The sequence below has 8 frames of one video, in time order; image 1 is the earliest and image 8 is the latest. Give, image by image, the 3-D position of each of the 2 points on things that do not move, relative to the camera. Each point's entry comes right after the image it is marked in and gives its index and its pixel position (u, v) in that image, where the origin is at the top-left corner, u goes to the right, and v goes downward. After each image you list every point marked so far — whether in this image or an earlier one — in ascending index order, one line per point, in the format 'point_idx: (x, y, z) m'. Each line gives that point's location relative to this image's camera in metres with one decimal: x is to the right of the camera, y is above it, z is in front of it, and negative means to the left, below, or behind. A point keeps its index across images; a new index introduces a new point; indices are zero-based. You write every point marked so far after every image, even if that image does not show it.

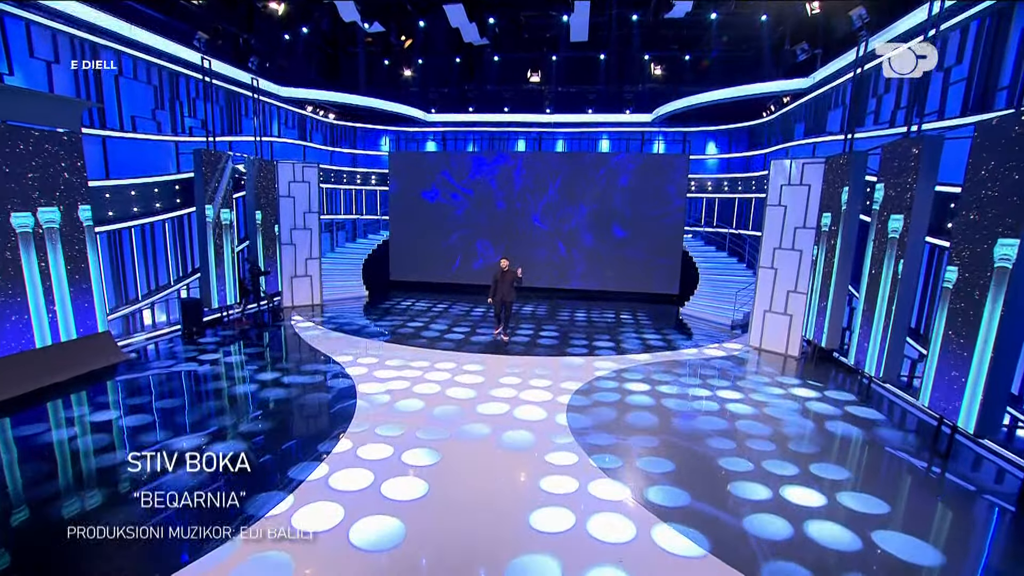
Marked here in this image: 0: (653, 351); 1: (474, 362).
0: (+2.2, -0.9, +8.0) m
1: (-0.5, -1.0, +6.8) m
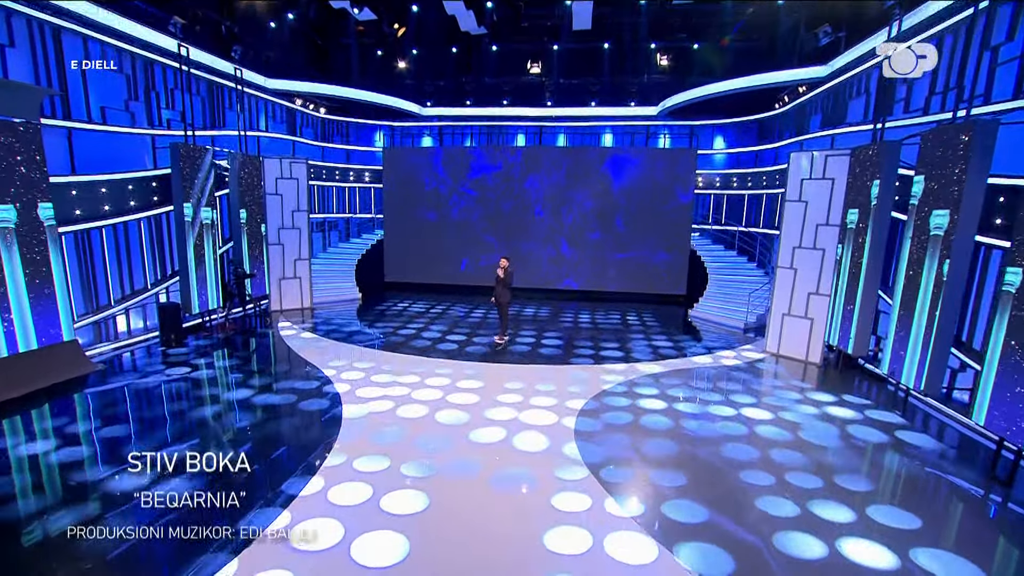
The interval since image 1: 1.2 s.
0: (+2.2, -1.0, +7.5) m
1: (-0.5, -1.1, +6.3) m
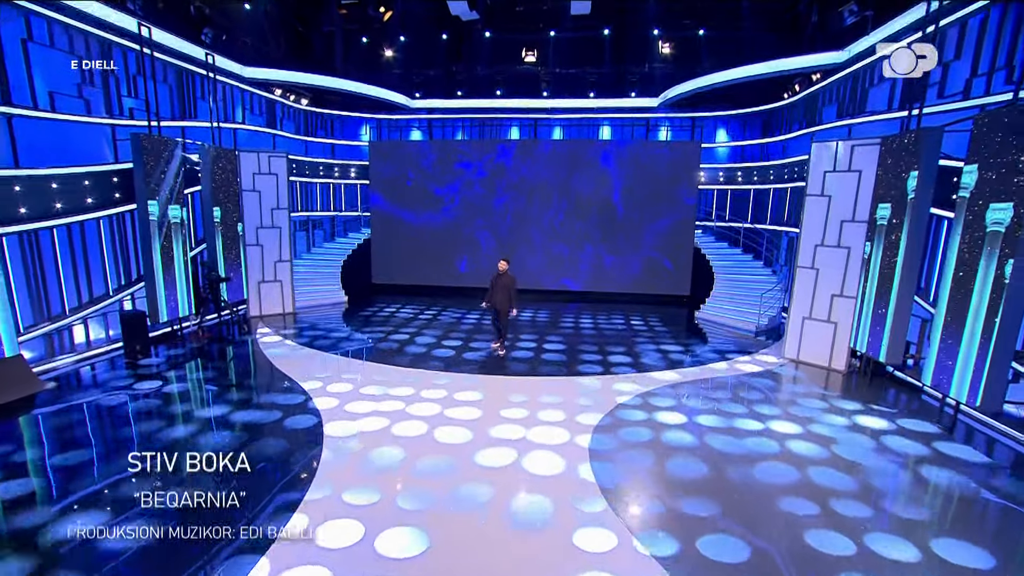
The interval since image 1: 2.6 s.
0: (+2.2, -1.0, +6.9) m
1: (-0.5, -1.1, +5.7) m
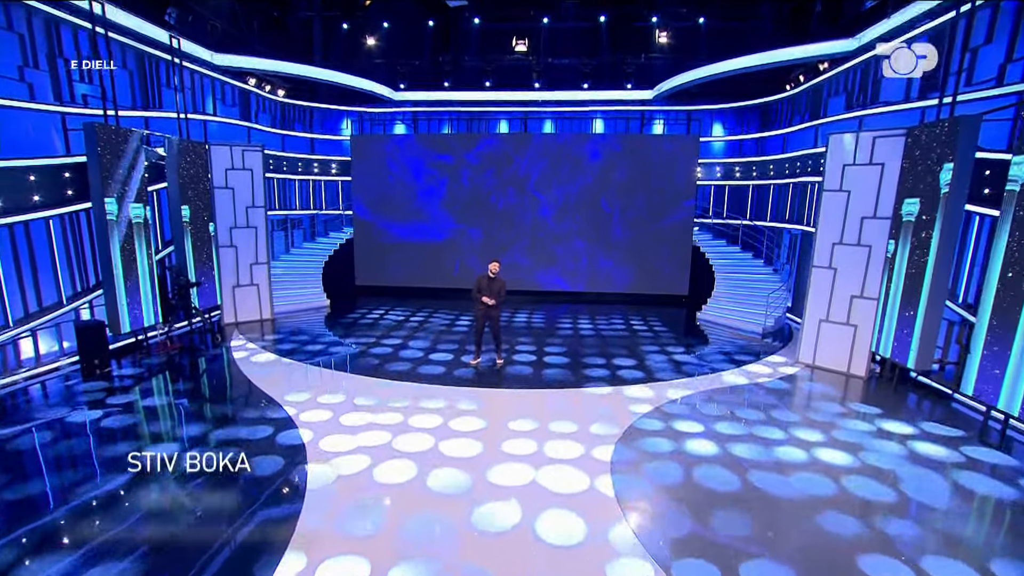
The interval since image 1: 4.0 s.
0: (+2.2, -1.0, +6.5) m
1: (-0.4, -1.2, +5.1) m
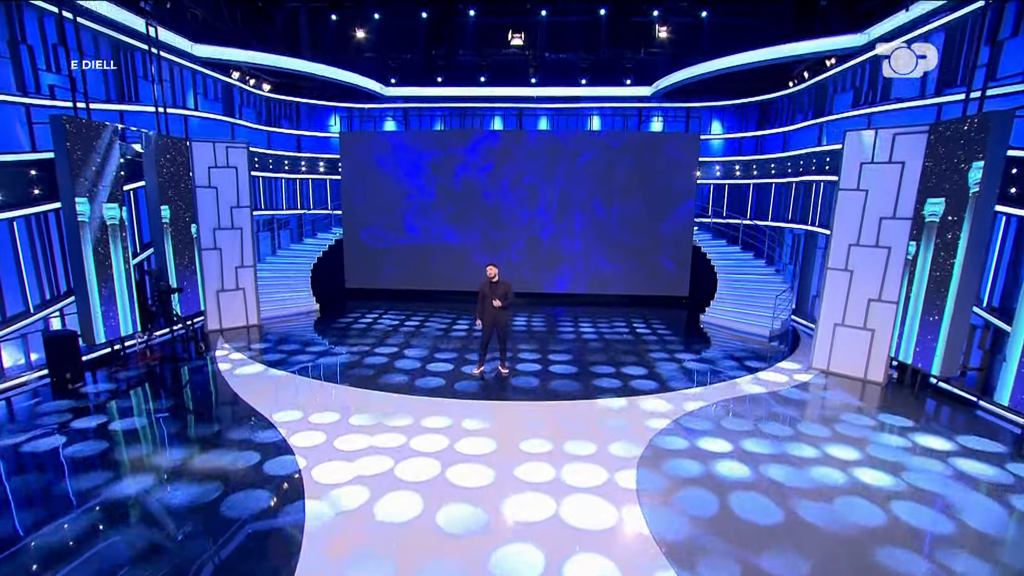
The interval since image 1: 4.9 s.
0: (+2.3, -1.1, +6.2) m
1: (-0.3, -1.2, +4.8) m
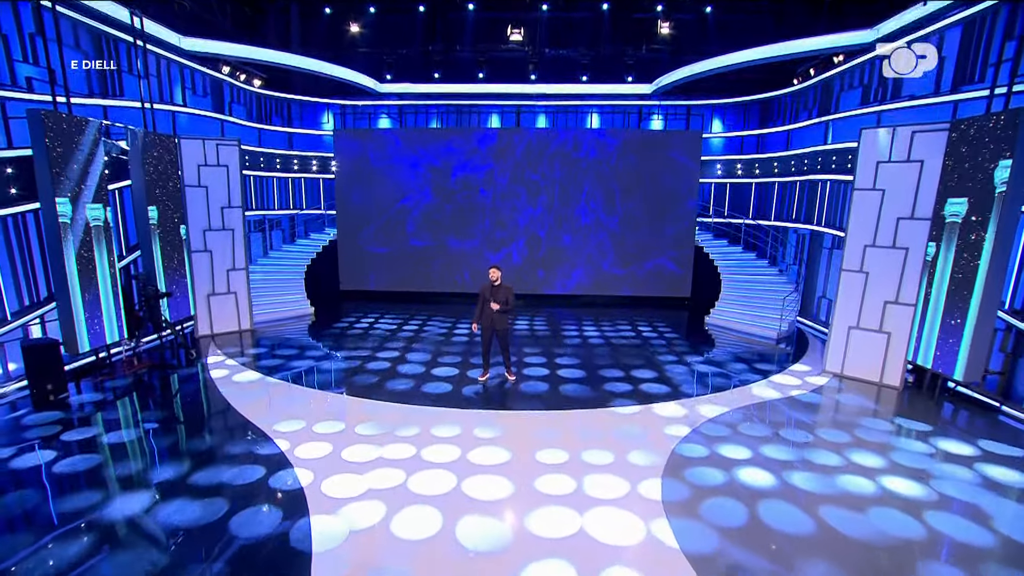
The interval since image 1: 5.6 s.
0: (+2.4, -1.1, +6.0) m
1: (-0.2, -1.3, +4.5) m
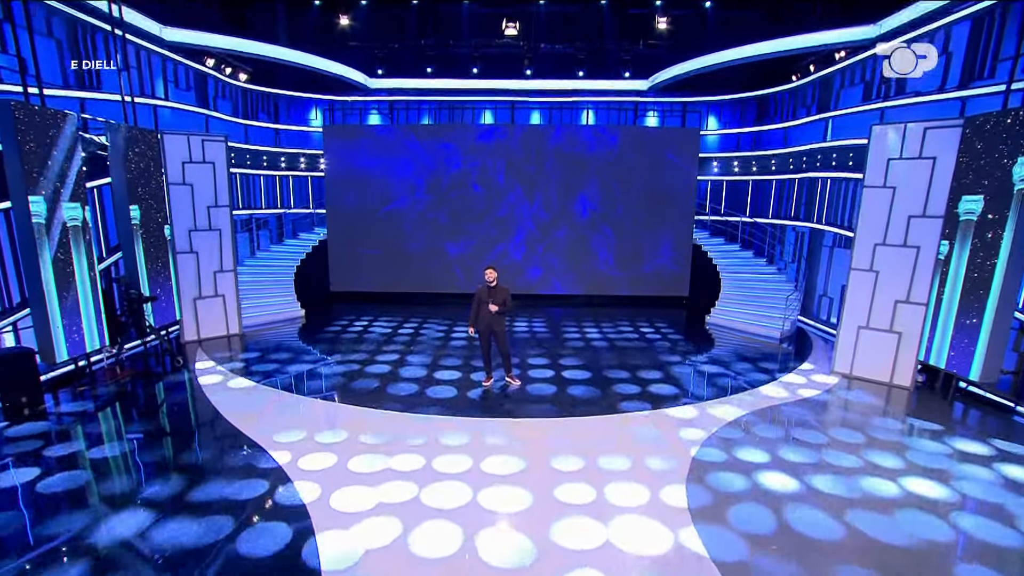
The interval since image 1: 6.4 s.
0: (+2.4, -1.1, +5.9) m
1: (-0.1, -1.3, +4.3) m
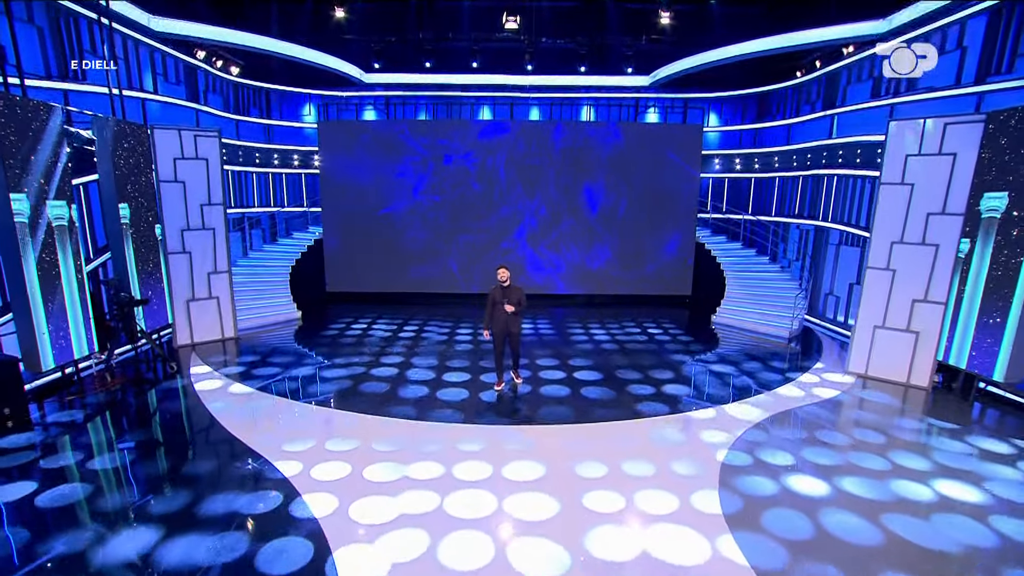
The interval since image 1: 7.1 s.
0: (+2.6, -1.1, +5.7) m
1: (+0.1, -1.3, +4.1) m
